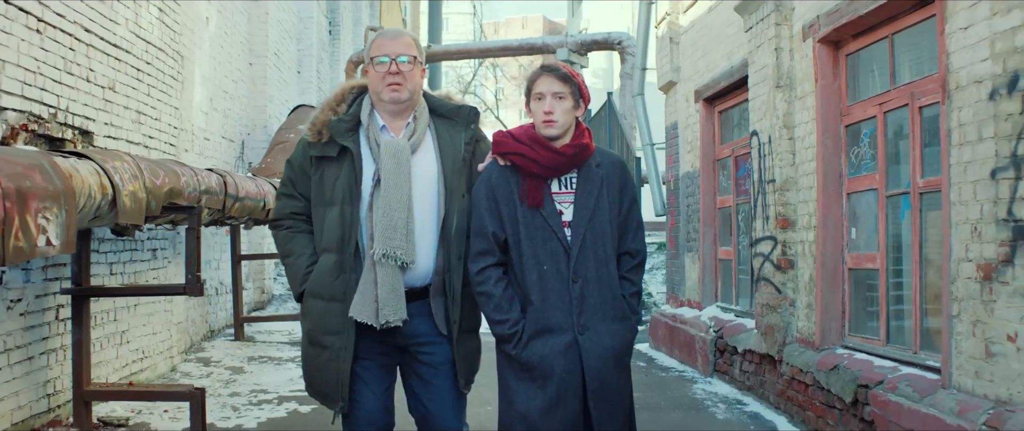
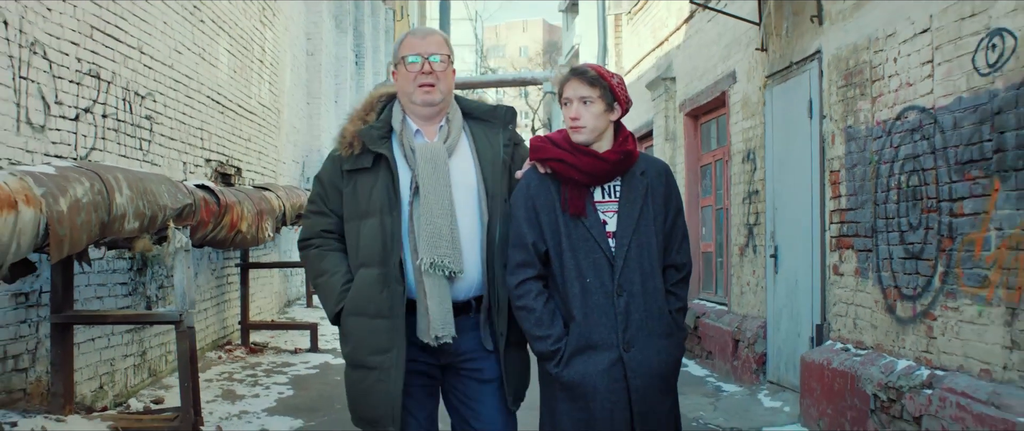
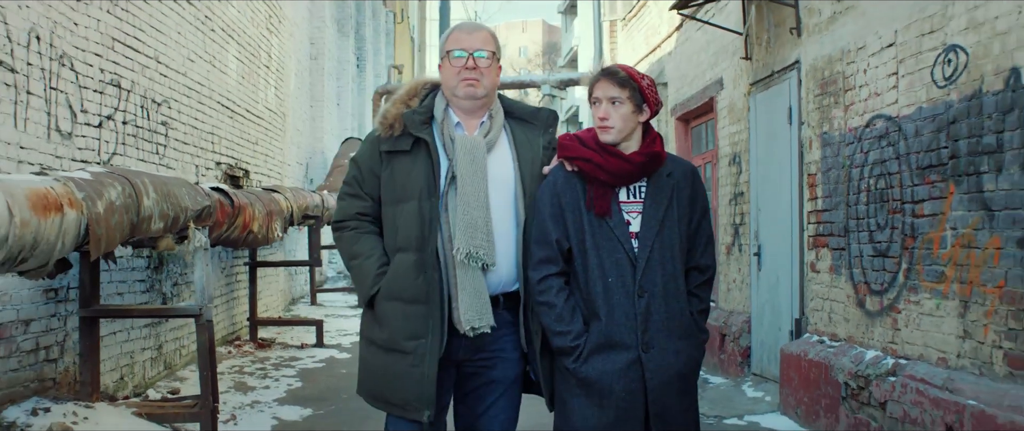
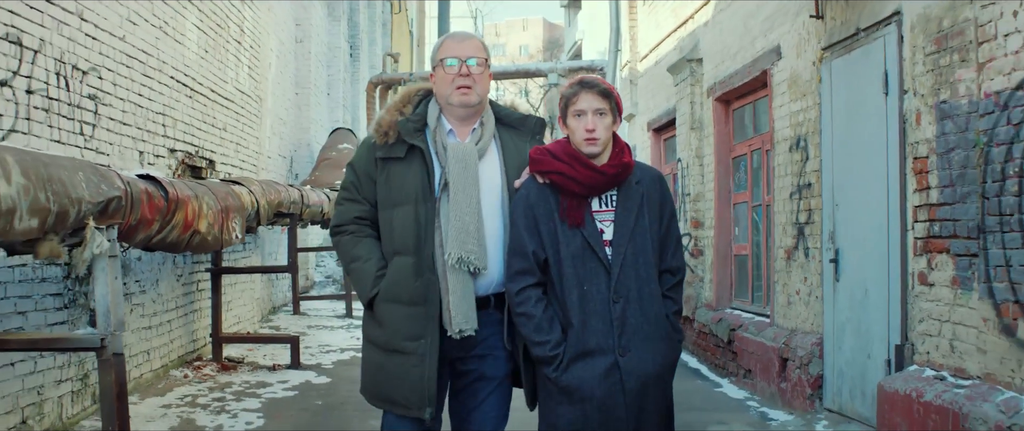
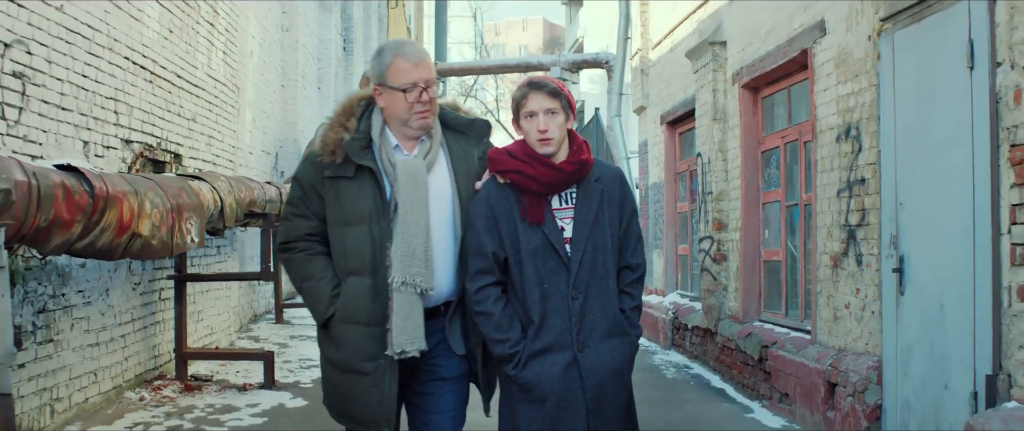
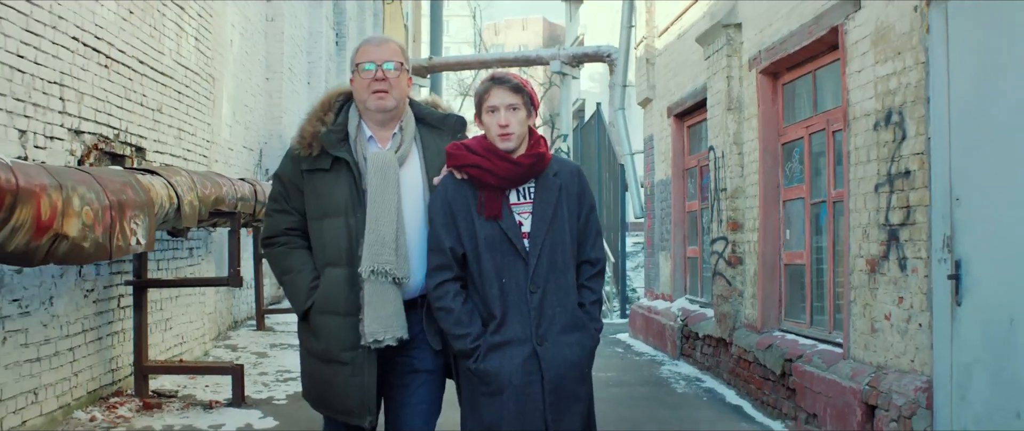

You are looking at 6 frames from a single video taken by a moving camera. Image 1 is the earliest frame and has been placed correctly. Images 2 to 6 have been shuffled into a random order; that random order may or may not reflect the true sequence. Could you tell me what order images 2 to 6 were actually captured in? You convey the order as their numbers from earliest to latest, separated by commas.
6, 5, 4, 2, 3
